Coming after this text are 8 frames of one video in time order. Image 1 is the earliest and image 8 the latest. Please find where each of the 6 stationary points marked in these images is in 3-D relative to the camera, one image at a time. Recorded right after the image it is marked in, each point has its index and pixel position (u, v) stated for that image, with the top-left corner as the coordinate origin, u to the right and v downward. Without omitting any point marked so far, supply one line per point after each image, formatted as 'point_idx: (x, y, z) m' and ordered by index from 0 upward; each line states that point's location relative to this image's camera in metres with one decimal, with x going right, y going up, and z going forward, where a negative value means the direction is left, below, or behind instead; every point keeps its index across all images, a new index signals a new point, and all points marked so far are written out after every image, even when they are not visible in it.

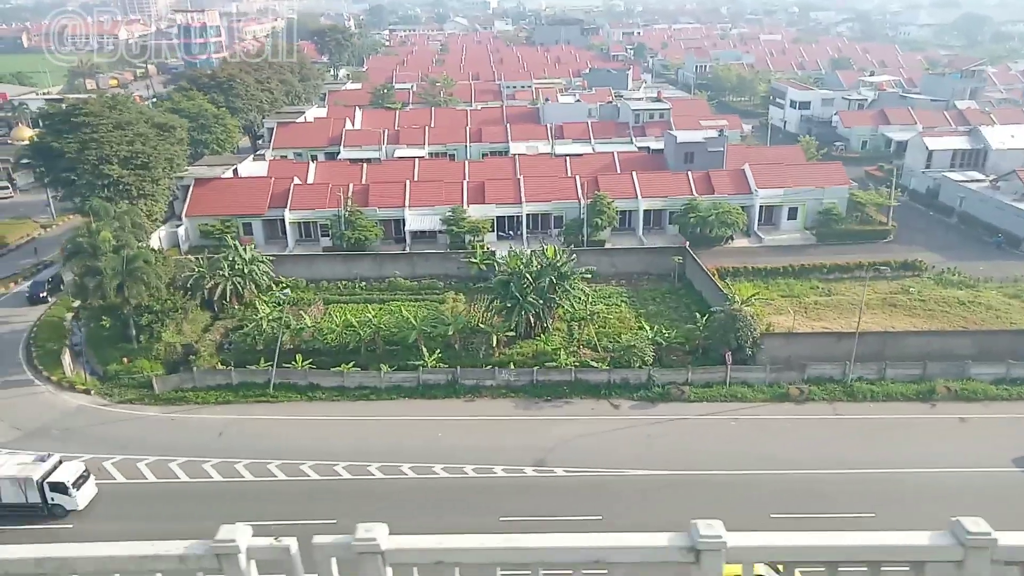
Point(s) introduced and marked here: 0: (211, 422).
0: (-8.1, -3.6, +19.1) m
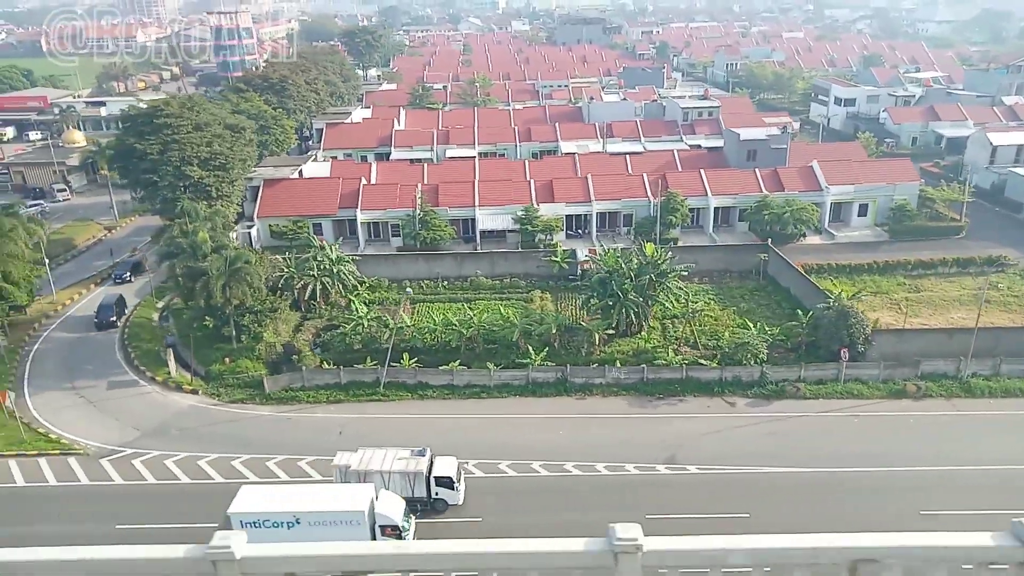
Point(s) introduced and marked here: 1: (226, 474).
0: (-4.9, -3.6, +19.1) m
1: (-6.8, -4.4, +17.0) m
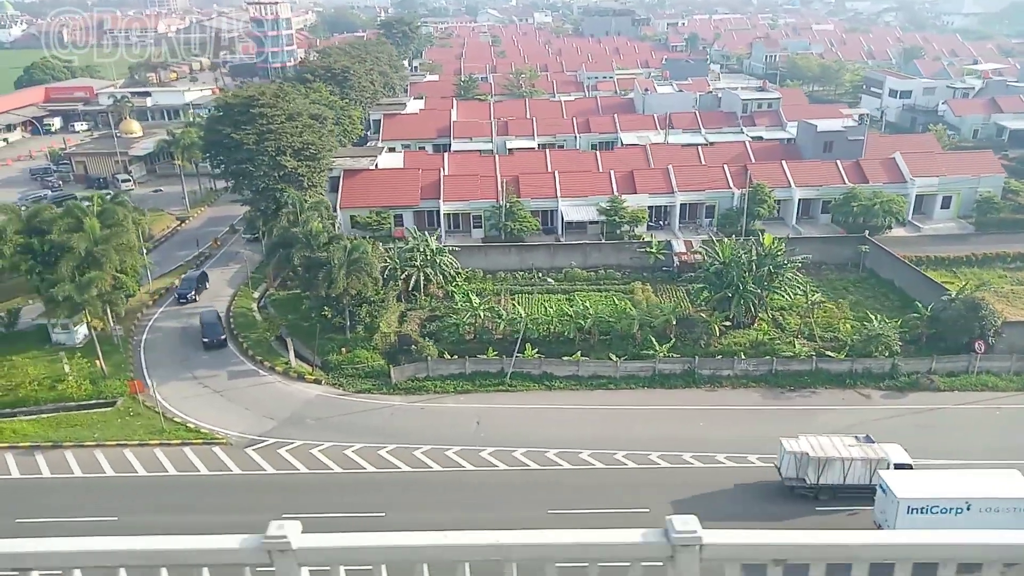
0: (-1.3, -3.3, +19.0) m
1: (-3.2, -4.2, +17.0) m
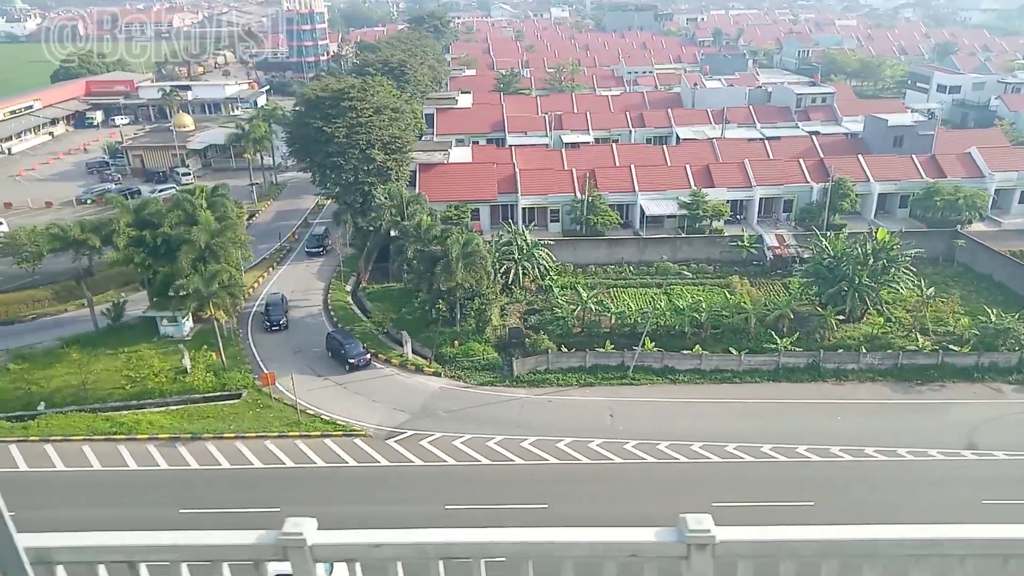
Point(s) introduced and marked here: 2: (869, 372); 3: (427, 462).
0: (+2.2, -3.1, +19.0) m
1: (+0.2, -4.0, +17.0) m
2: (+10.0, -2.4, +19.9) m
3: (-2.0, -4.1, +16.7) m
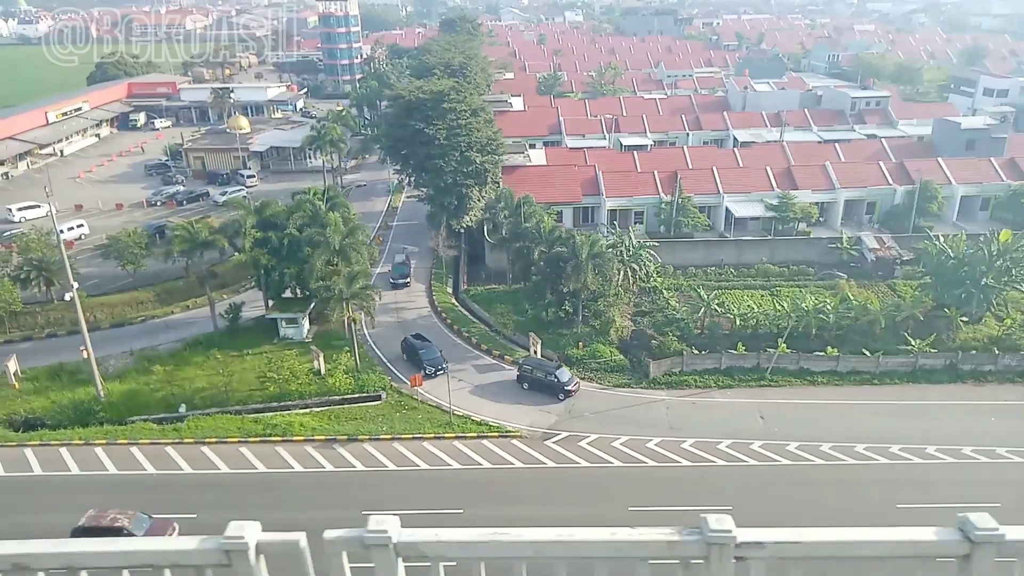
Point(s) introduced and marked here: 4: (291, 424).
0: (+6.1, -3.2, +19.0) m
1: (+4.2, -4.0, +16.9) m
2: (+13.9, -2.4, +20.0) m
3: (+1.9, -4.1, +16.7) m
4: (-5.7, -3.5, +18.3) m
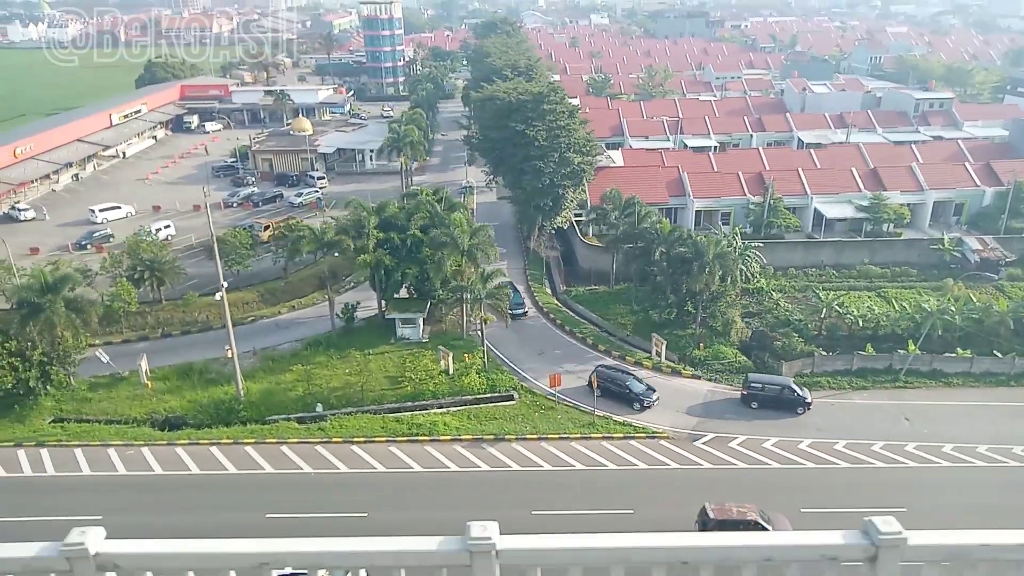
0: (+9.7, -3.2, +18.9) m
1: (+7.8, -4.0, +16.8) m
2: (+17.6, -2.4, +19.8) m
3: (+5.5, -4.1, +16.6) m
4: (-2.0, -3.5, +18.3) m
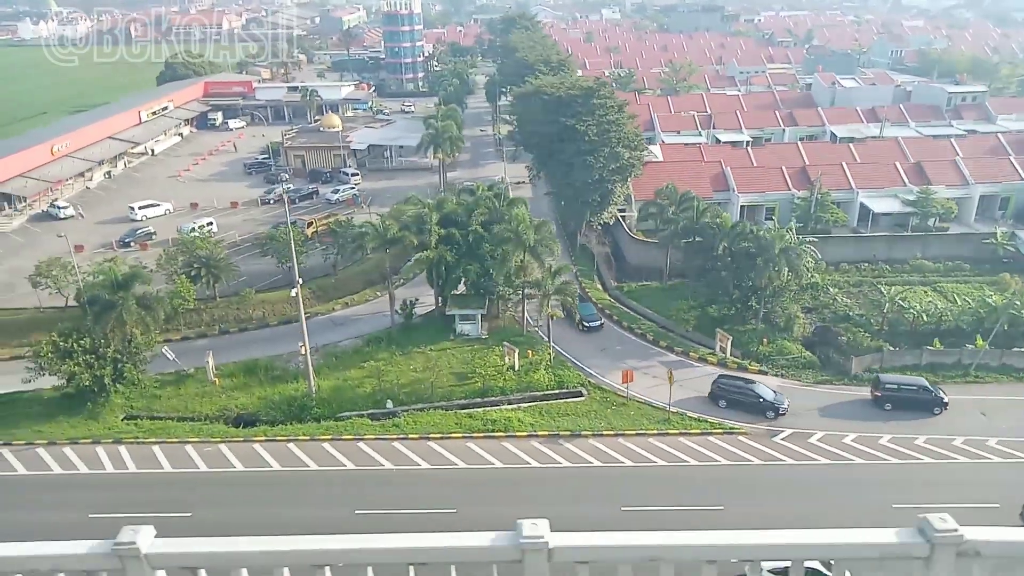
0: (+11.7, -3.0, +18.8) m
1: (+9.7, -3.9, +16.7) m
2: (+19.5, -2.3, +19.6) m
3: (+7.5, -4.0, +16.5) m
4: (-0.1, -3.4, +18.3) m
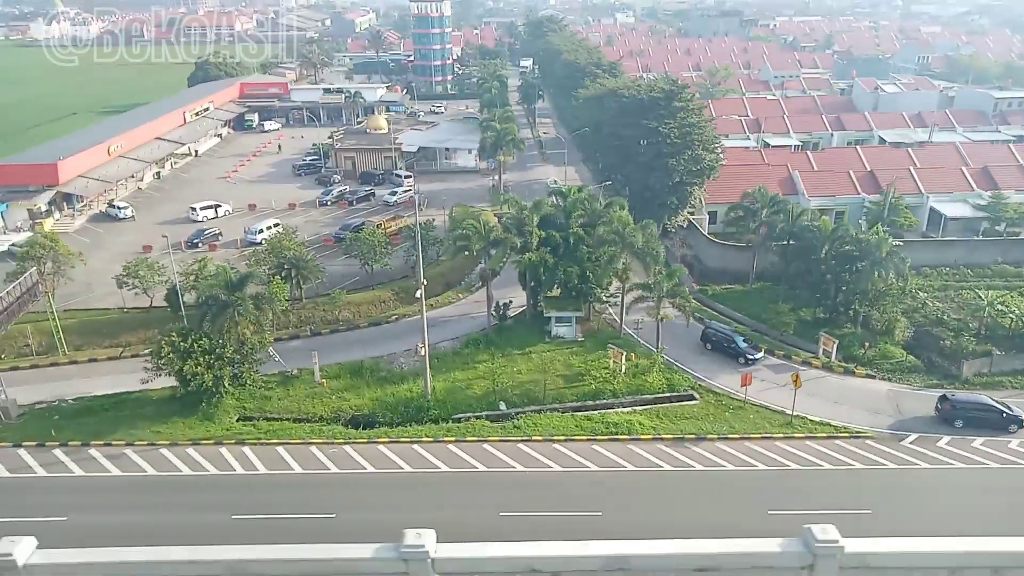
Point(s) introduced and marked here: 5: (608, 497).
0: (+14.7, -3.1, +18.7) m
1: (+12.8, -4.0, +16.7) m
2: (+22.6, -2.4, +19.6) m
3: (+10.5, -4.1, +16.5) m
4: (+3.0, -3.4, +18.2) m
5: (+2.2, -4.5, +15.3) m
